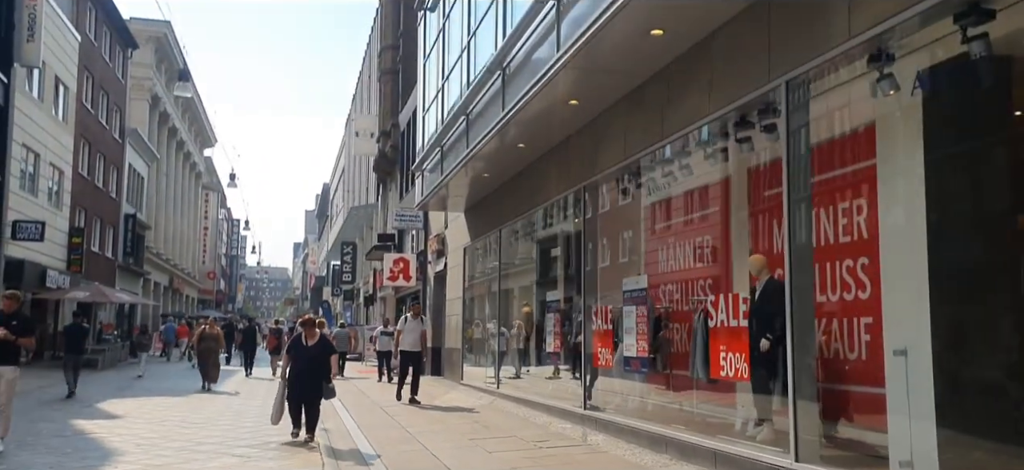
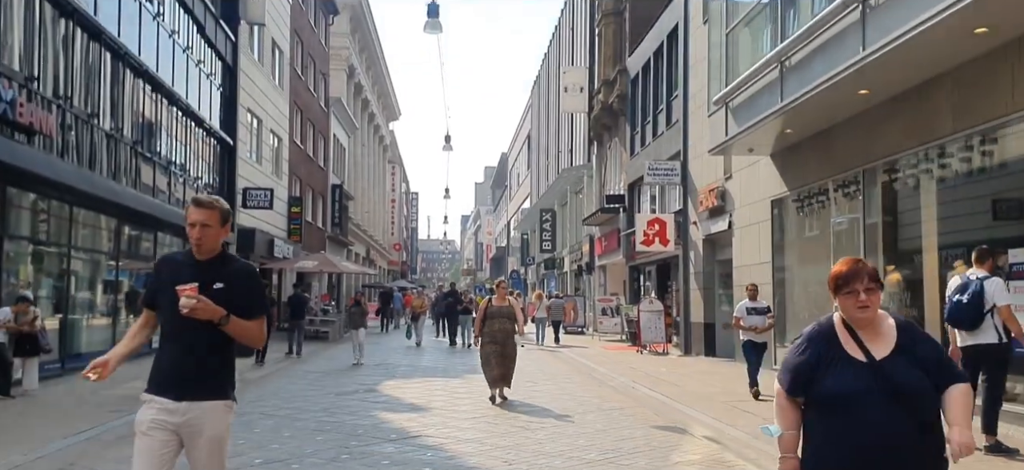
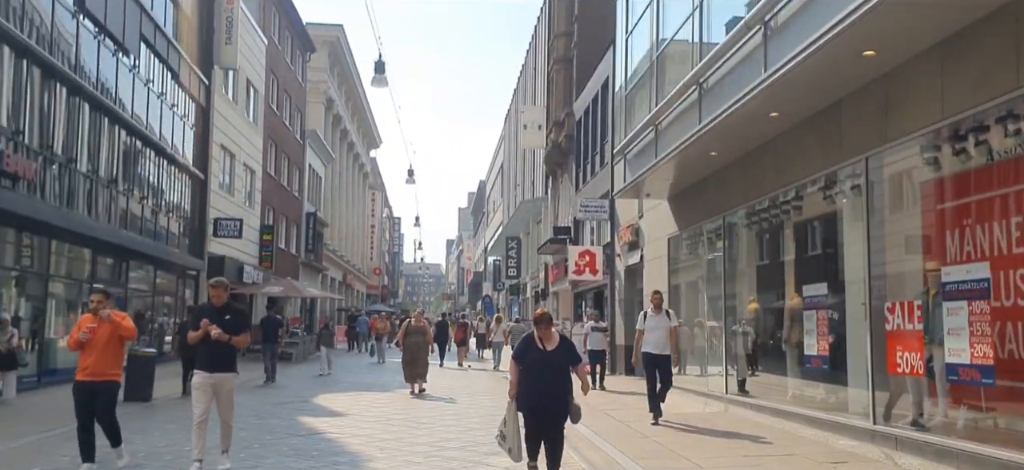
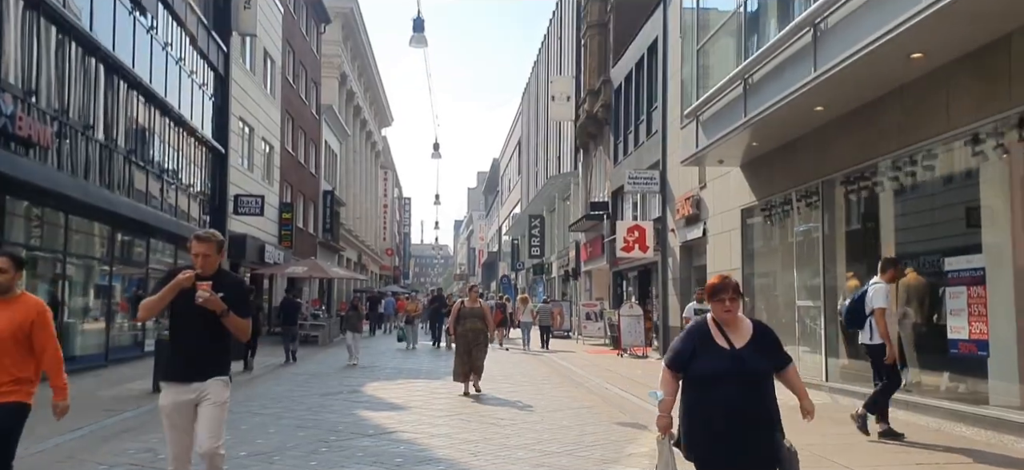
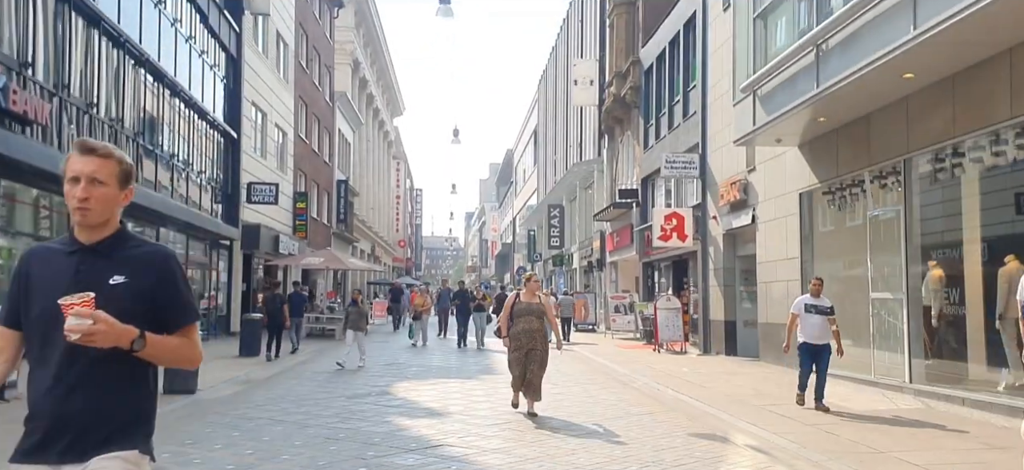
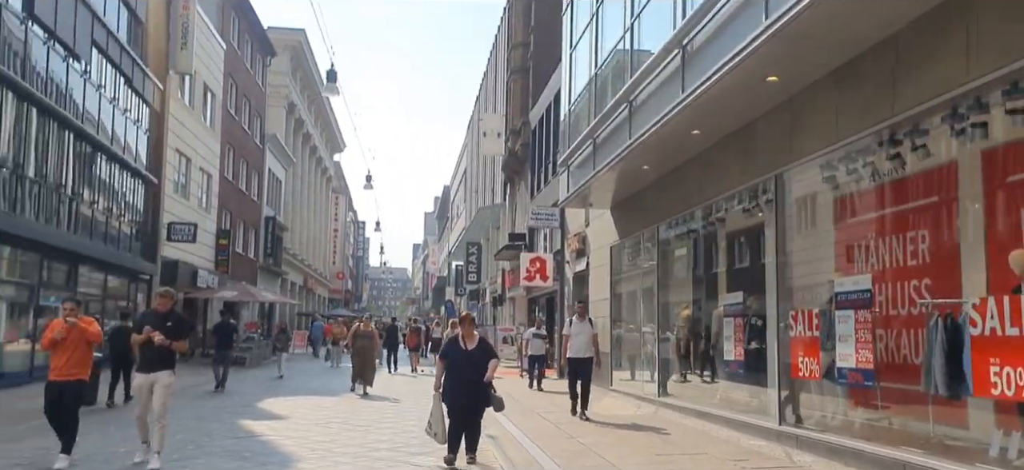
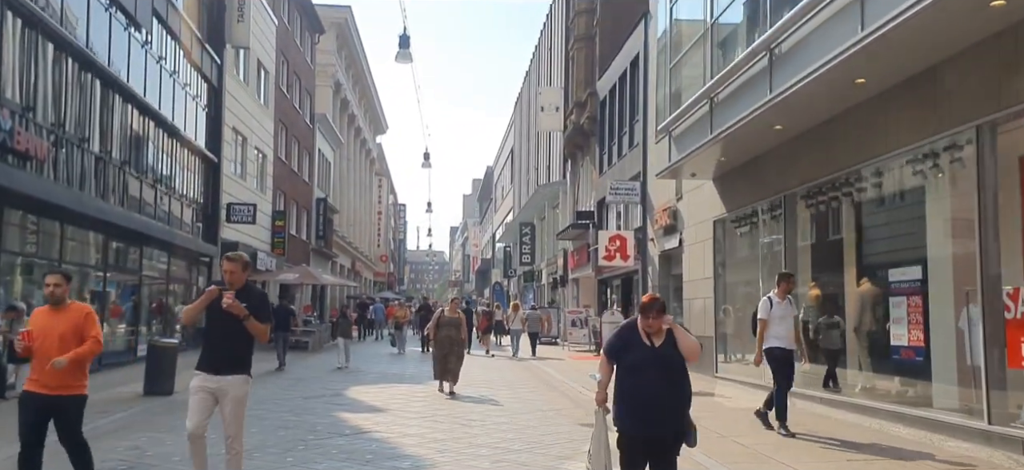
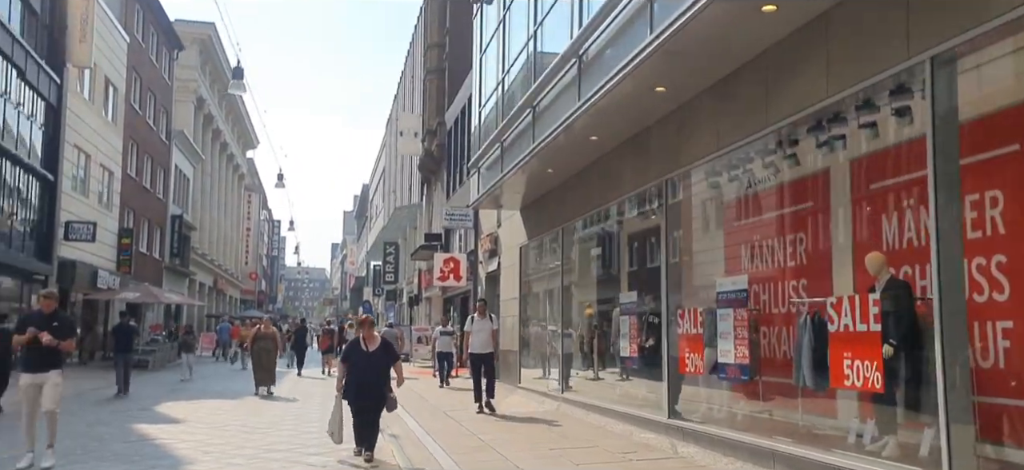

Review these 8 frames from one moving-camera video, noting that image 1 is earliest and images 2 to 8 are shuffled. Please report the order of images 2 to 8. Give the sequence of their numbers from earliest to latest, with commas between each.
8, 6, 3, 7, 4, 2, 5
